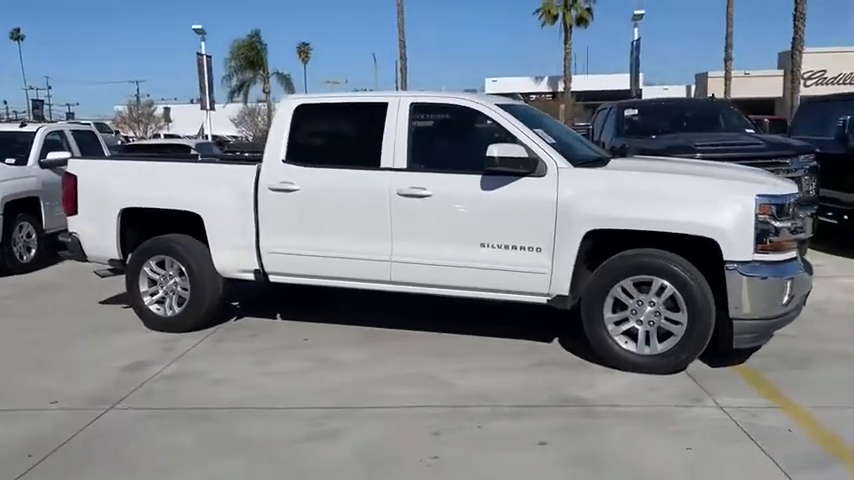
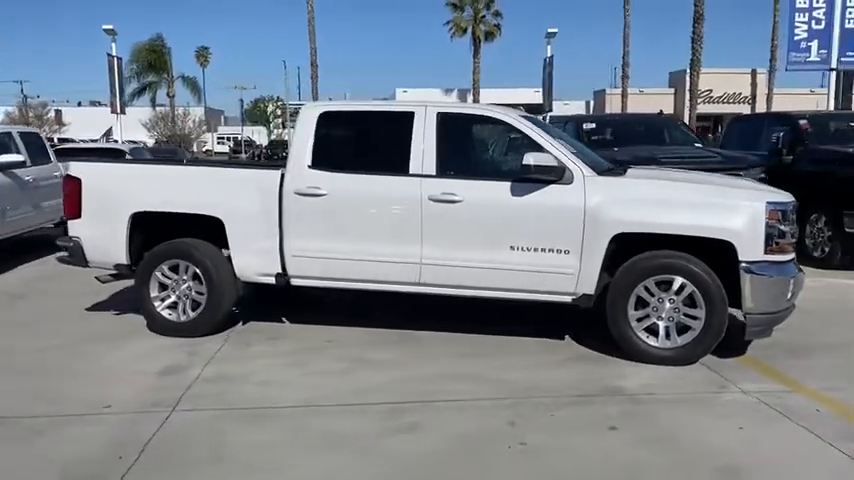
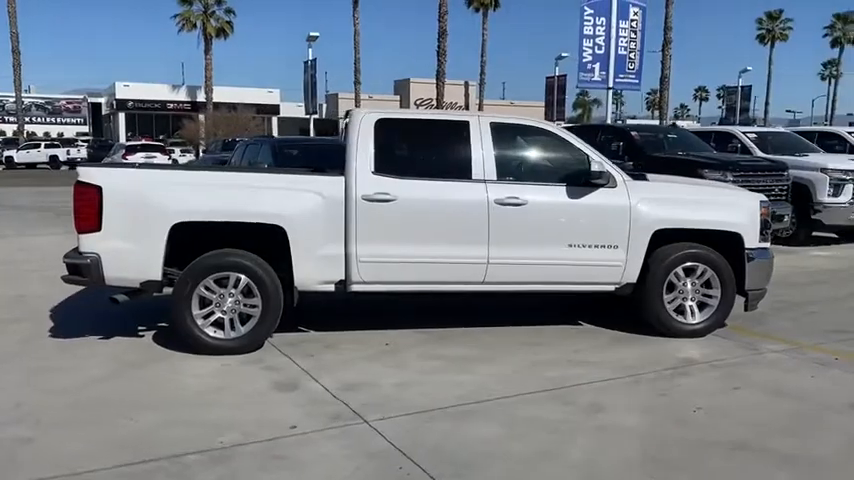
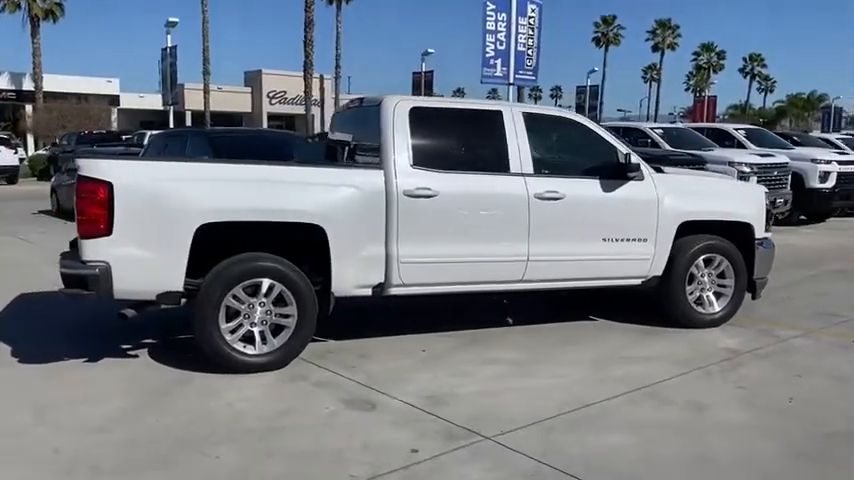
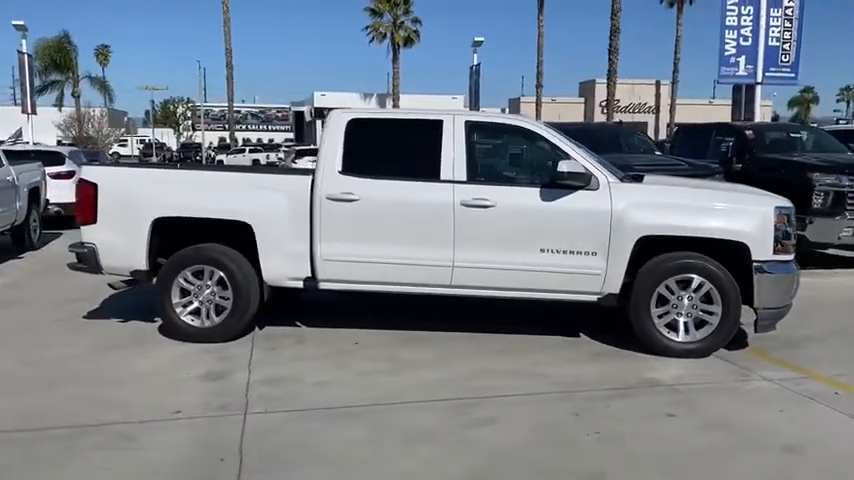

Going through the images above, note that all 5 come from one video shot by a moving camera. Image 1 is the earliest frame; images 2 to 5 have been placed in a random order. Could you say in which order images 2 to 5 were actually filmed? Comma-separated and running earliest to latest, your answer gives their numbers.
2, 5, 3, 4
